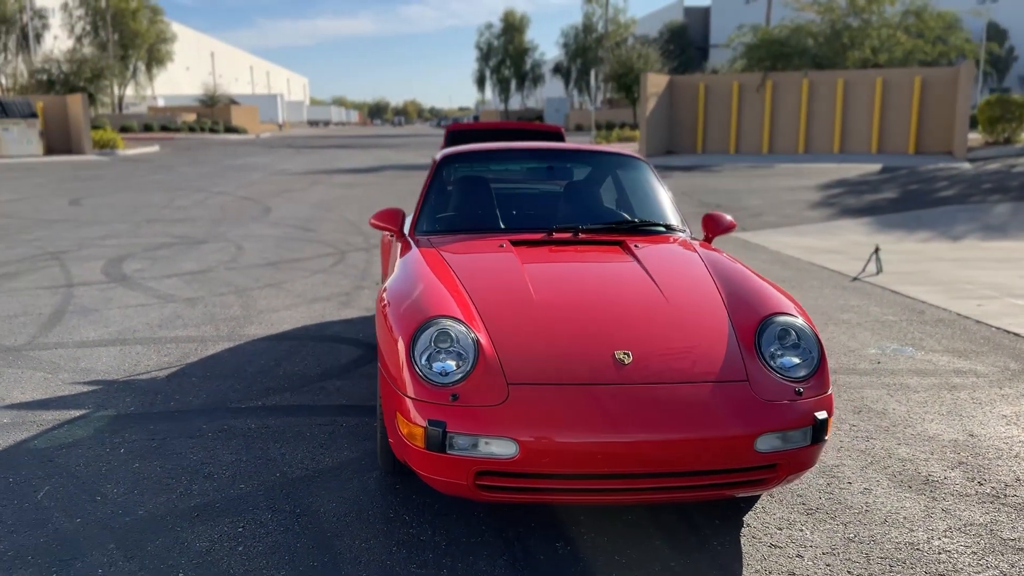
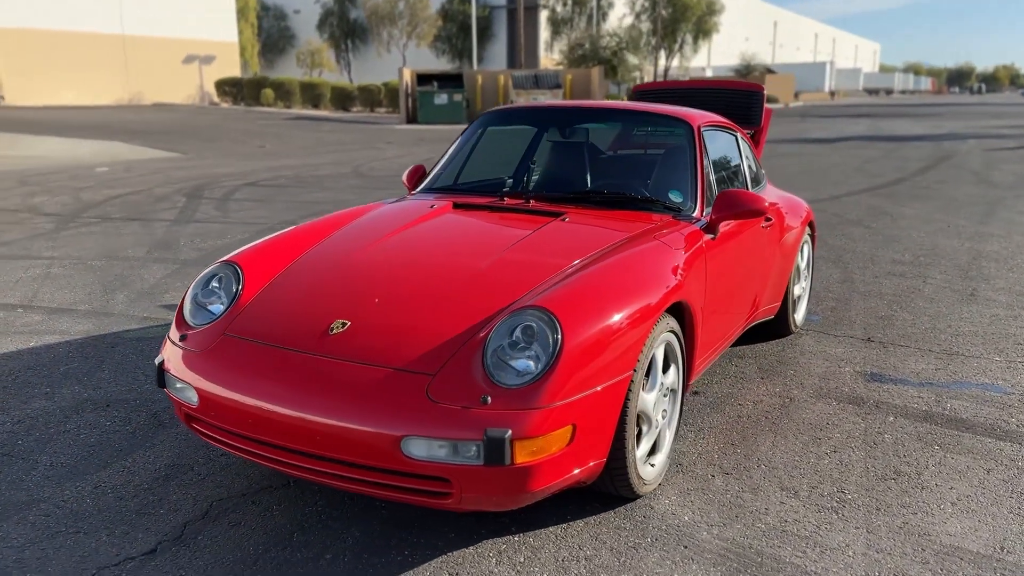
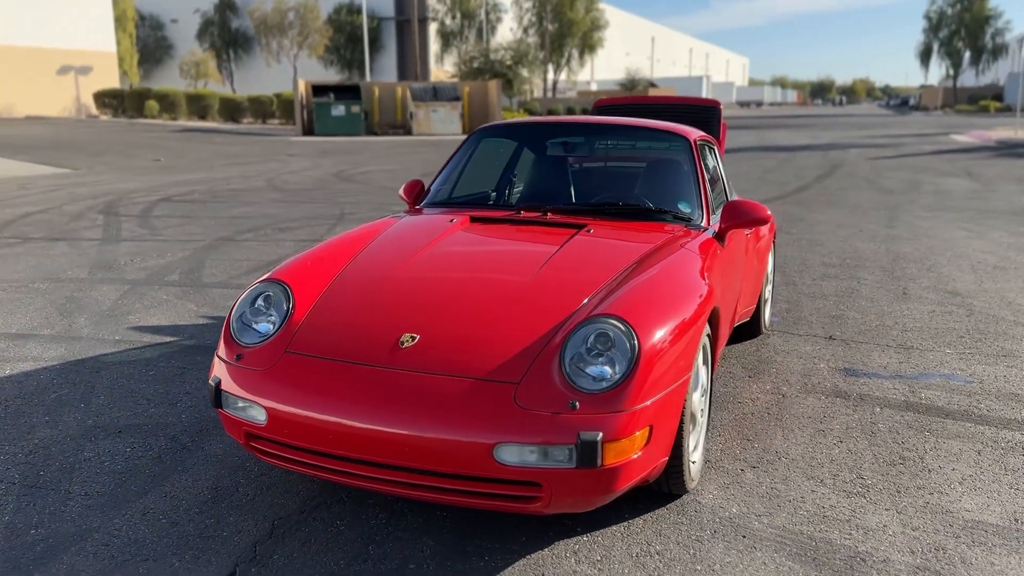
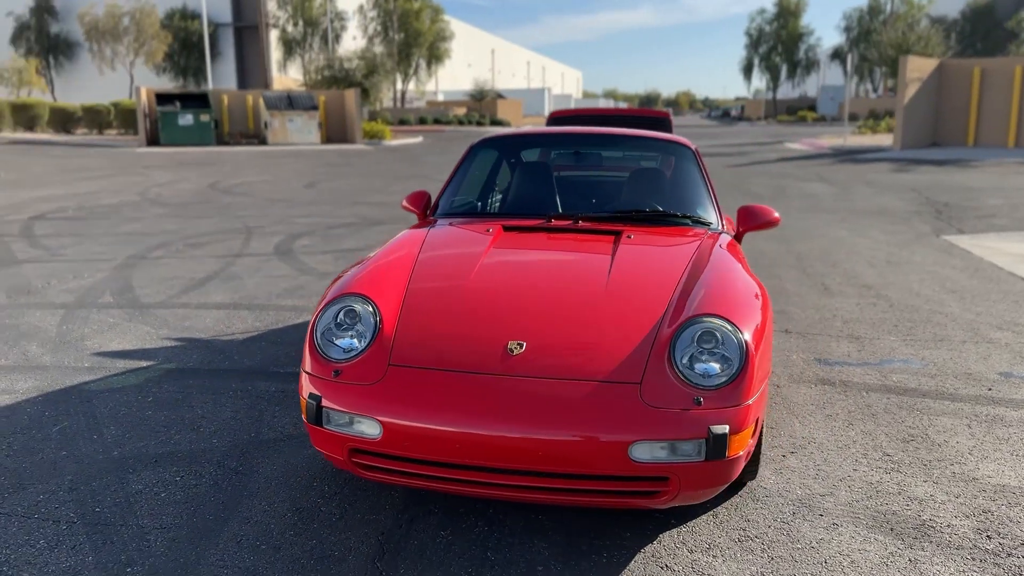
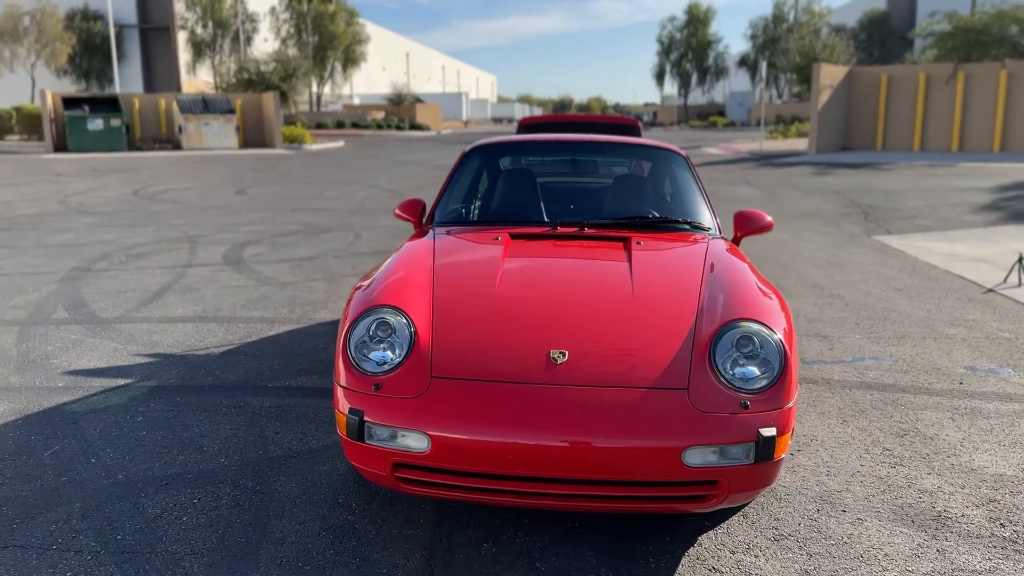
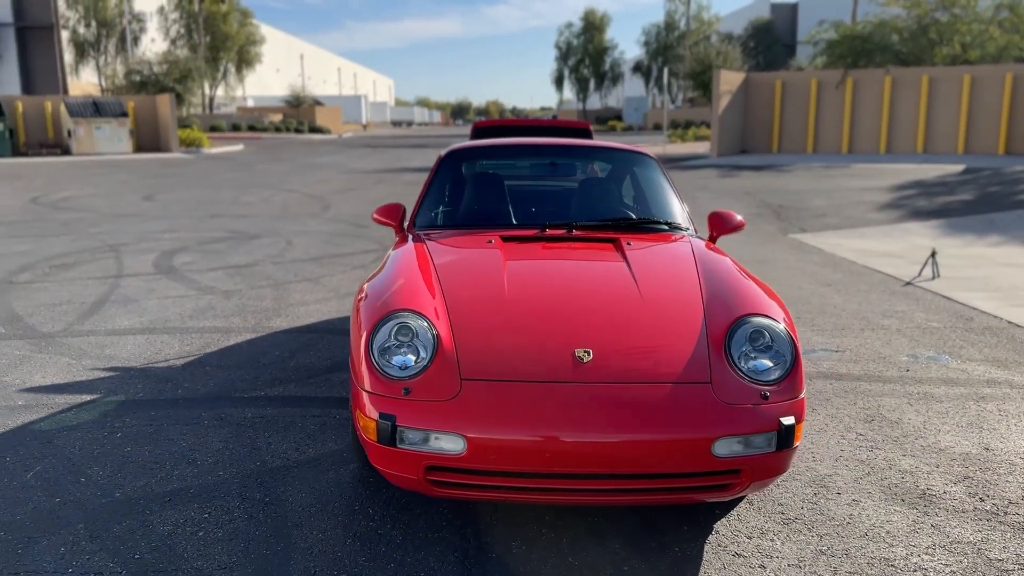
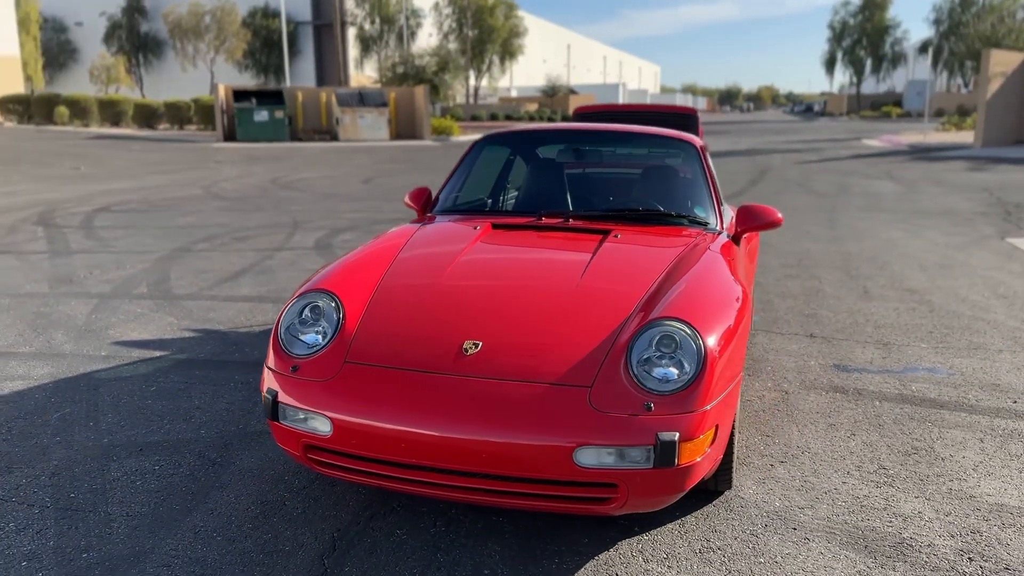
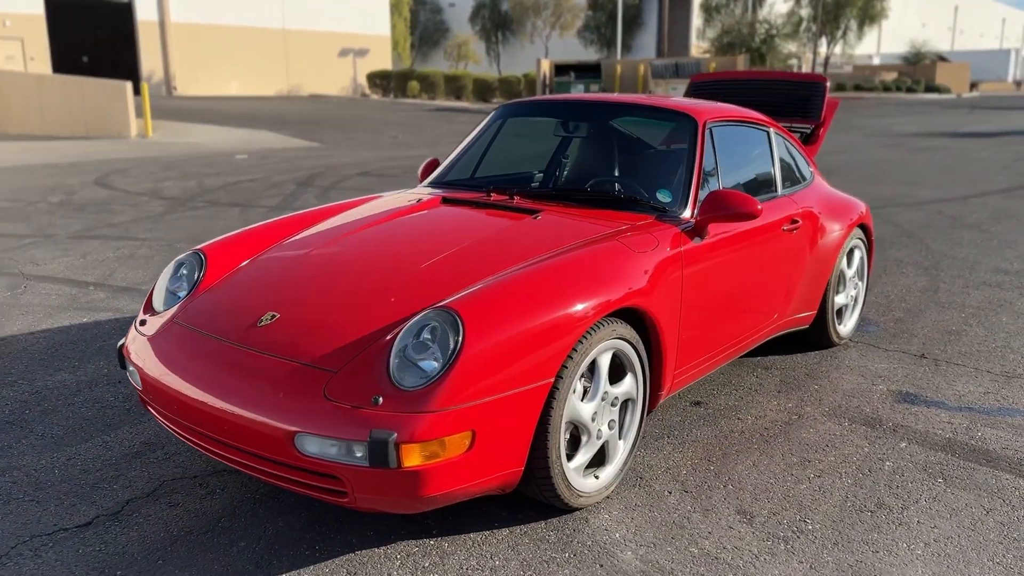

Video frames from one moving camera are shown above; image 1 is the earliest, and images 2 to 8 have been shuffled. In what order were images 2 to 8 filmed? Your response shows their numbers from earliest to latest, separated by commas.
6, 5, 4, 7, 3, 2, 8
